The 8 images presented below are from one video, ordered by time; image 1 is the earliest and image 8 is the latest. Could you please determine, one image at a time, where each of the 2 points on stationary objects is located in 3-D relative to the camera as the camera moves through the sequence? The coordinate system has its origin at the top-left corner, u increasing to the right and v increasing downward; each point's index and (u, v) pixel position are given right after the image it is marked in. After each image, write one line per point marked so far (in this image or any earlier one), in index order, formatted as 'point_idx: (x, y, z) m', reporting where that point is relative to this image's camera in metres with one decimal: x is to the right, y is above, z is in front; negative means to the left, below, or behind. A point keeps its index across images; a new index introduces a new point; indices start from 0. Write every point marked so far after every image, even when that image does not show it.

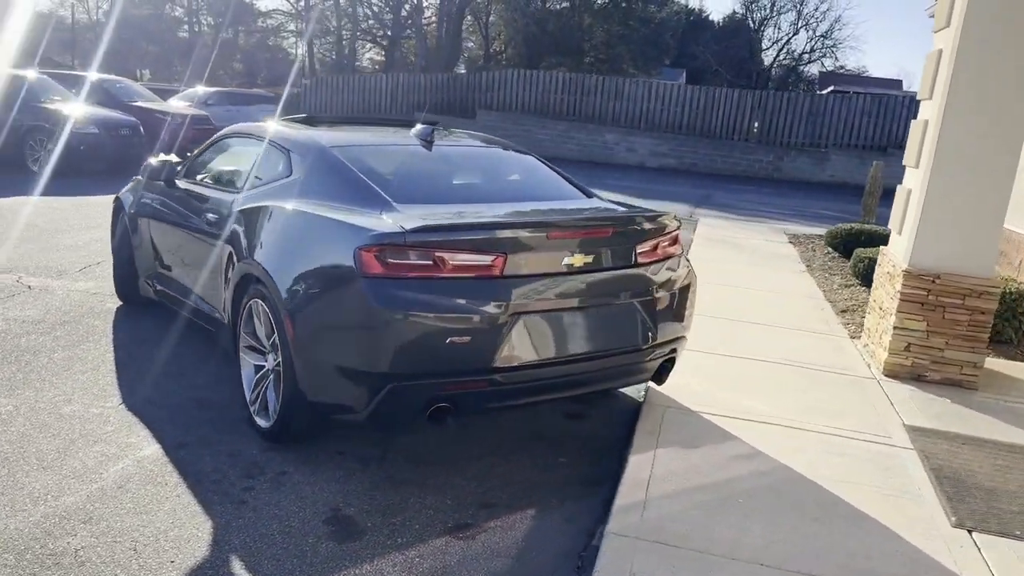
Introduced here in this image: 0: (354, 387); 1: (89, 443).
0: (-0.6, -0.4, +3.4) m
1: (-1.9, -0.7, +3.9) m
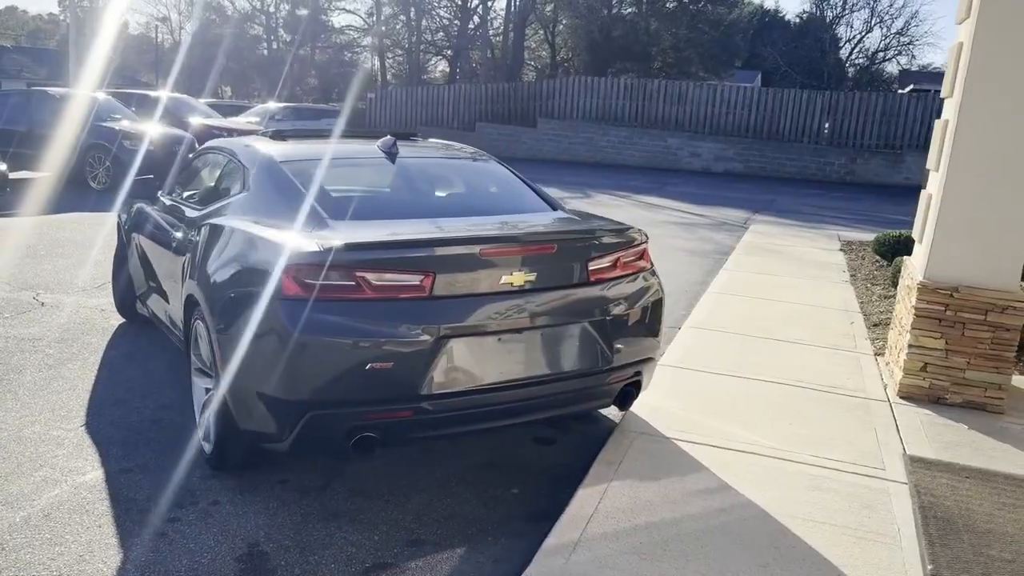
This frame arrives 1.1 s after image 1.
0: (-0.9, -0.5, +3.3) m
1: (-2.1, -0.8, +3.8) m
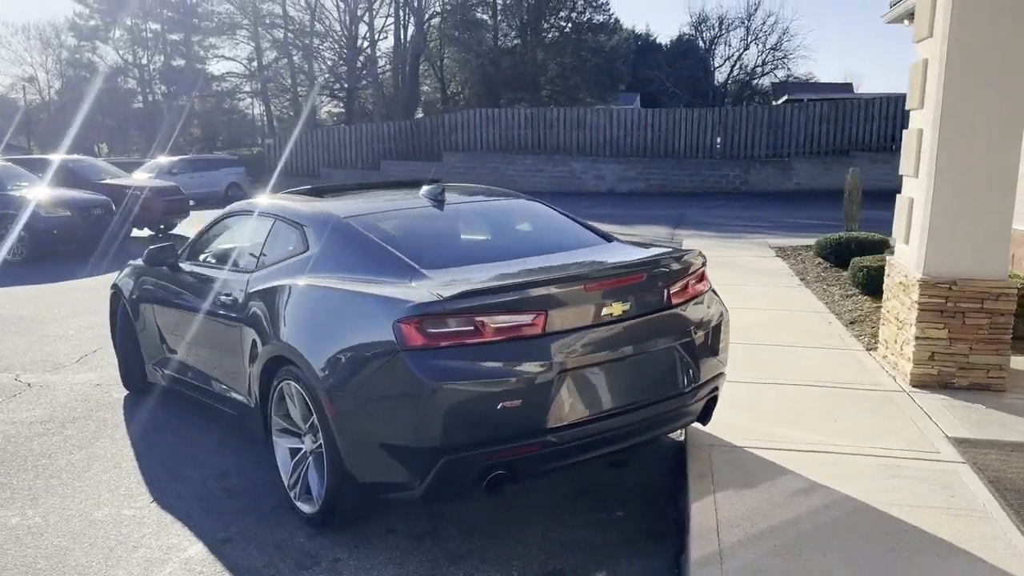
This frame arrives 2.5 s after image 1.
0: (-0.4, -0.7, +3.3) m
1: (-1.6, -1.1, +3.7) m
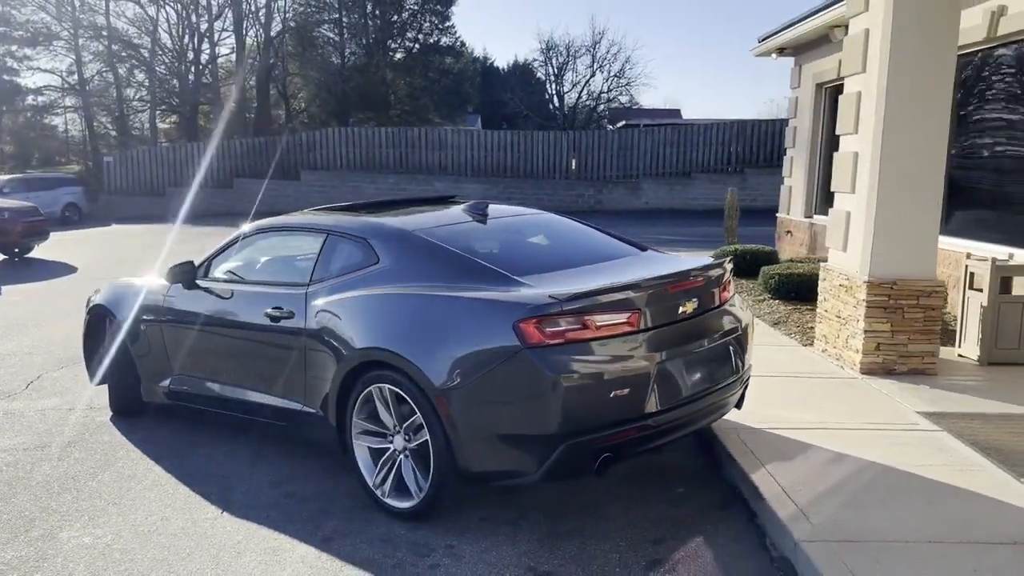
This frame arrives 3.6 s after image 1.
0: (+0.1, -0.7, +3.7) m
1: (-1.2, -1.2, +3.8) m
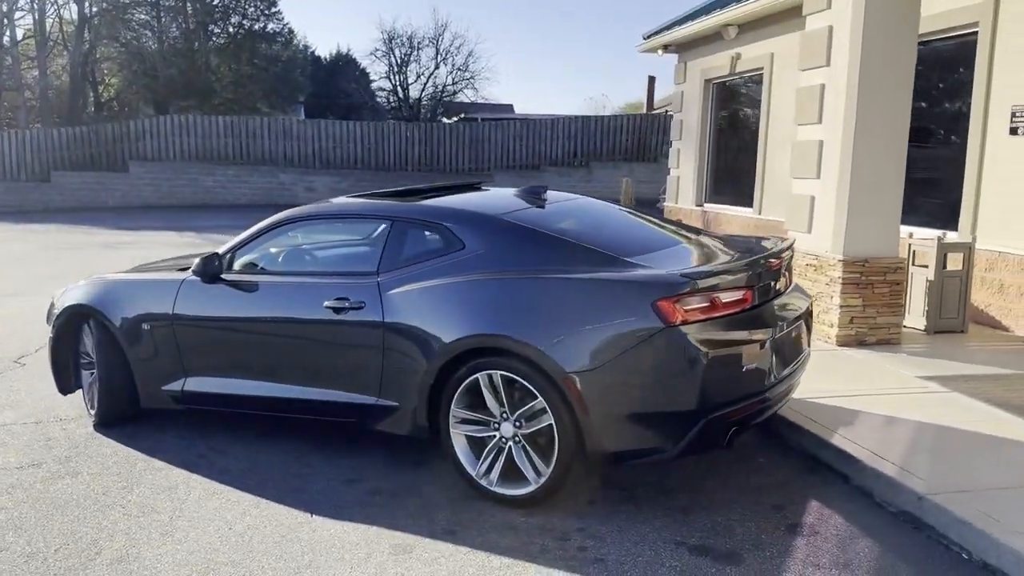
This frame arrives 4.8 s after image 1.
0: (+0.6, -0.6, +3.7) m
1: (-0.6, -1.1, +3.6) m
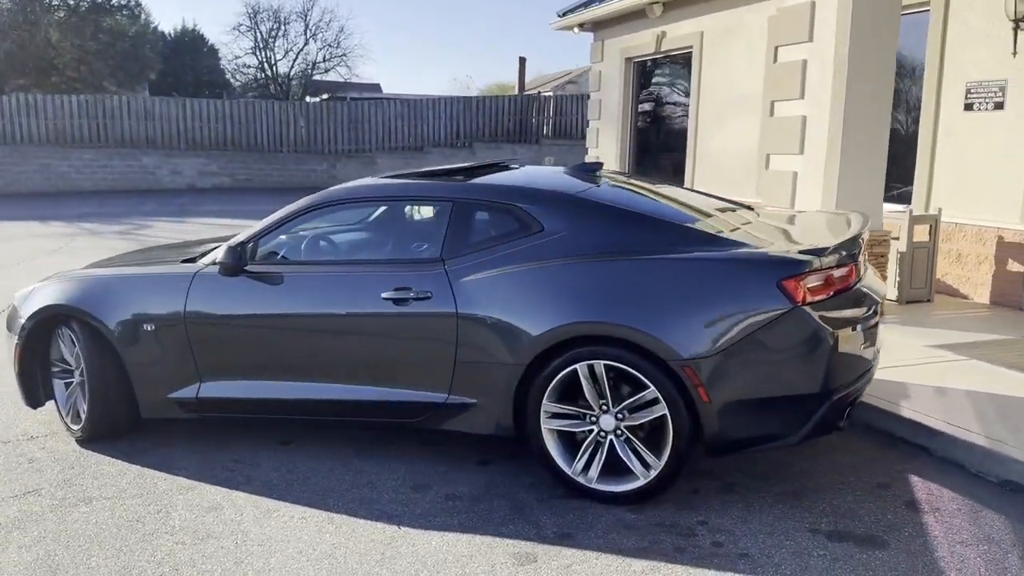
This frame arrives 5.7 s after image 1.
0: (+1.1, -0.5, +3.6) m
1: (-0.1, -1.1, +3.3) m
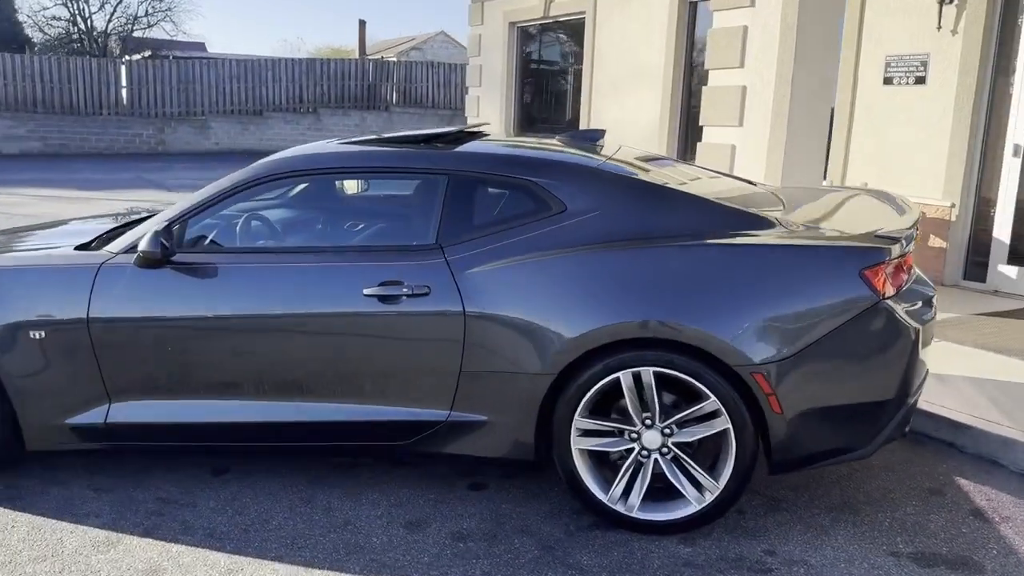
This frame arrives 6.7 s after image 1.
0: (+1.2, -0.5, +3.1) m
1: (+0.1, -1.1, +2.6) m
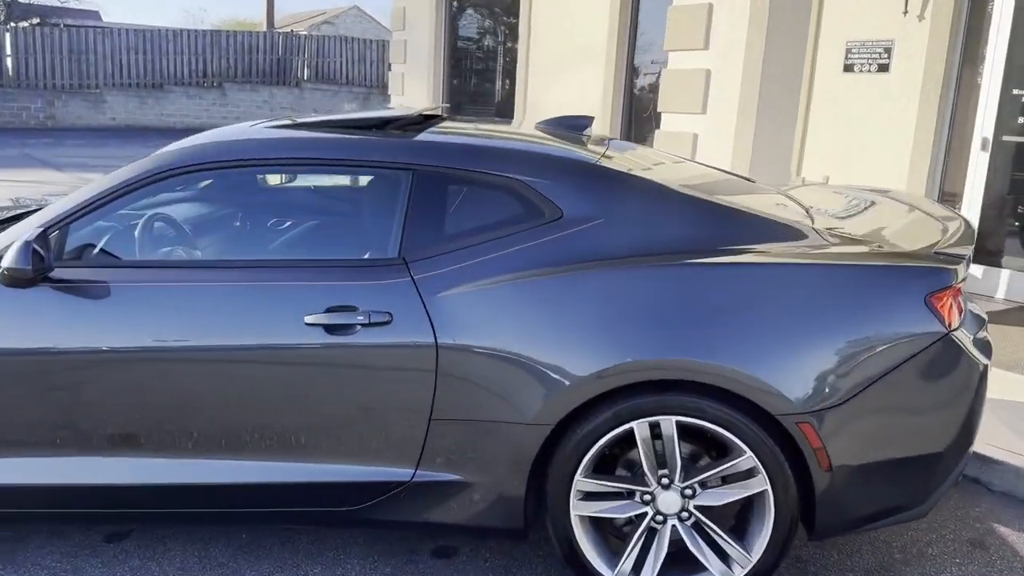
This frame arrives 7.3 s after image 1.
0: (+1.2, -0.6, +2.6) m
1: (+0.1, -1.1, +2.0) m
